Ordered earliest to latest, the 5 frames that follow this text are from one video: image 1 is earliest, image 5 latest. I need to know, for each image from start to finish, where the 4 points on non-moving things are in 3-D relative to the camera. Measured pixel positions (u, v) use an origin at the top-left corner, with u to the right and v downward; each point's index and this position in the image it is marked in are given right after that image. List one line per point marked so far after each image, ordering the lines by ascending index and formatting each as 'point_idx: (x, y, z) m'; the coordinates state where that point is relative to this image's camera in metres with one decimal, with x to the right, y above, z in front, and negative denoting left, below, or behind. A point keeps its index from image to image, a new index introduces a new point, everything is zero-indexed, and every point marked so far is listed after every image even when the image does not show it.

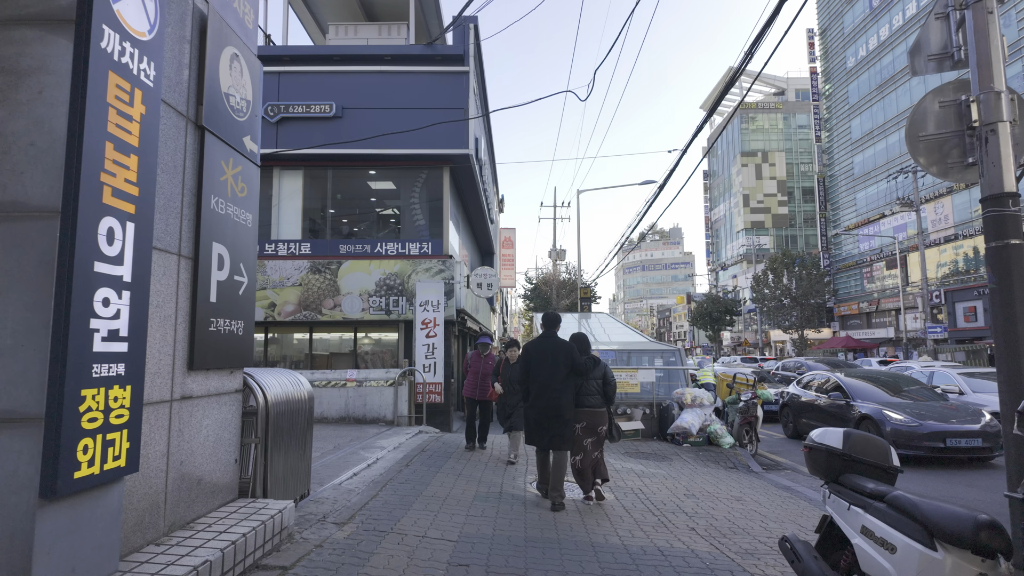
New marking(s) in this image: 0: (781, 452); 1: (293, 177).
0: (+5.4, -3.3, +11.6) m
1: (-5.4, +2.8, +14.4) m
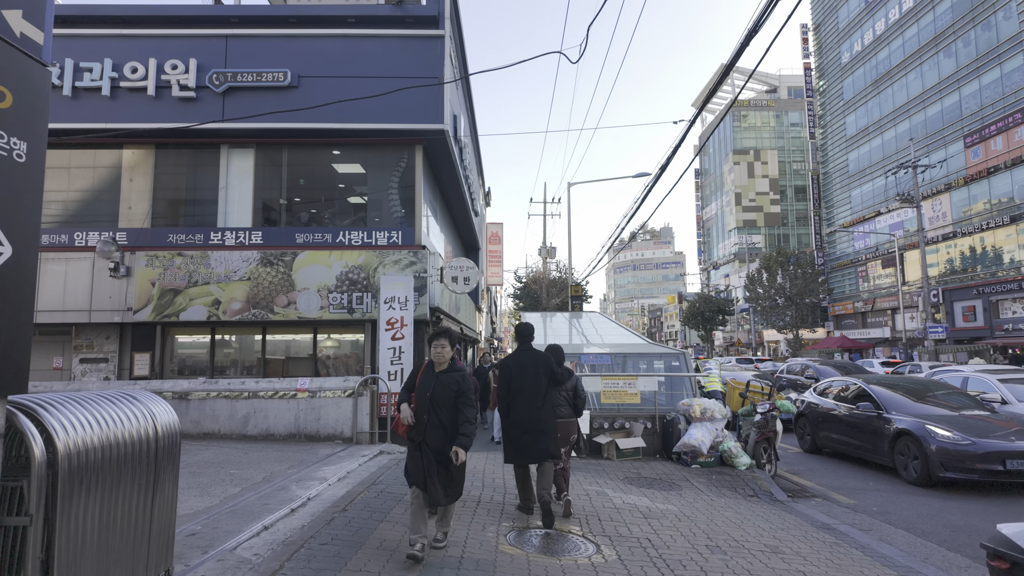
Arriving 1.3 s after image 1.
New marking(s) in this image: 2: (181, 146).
0: (+5.0, -3.2, +10.0) m
1: (-5.8, +2.9, +12.6) m
2: (-7.2, +3.1, +12.6) m
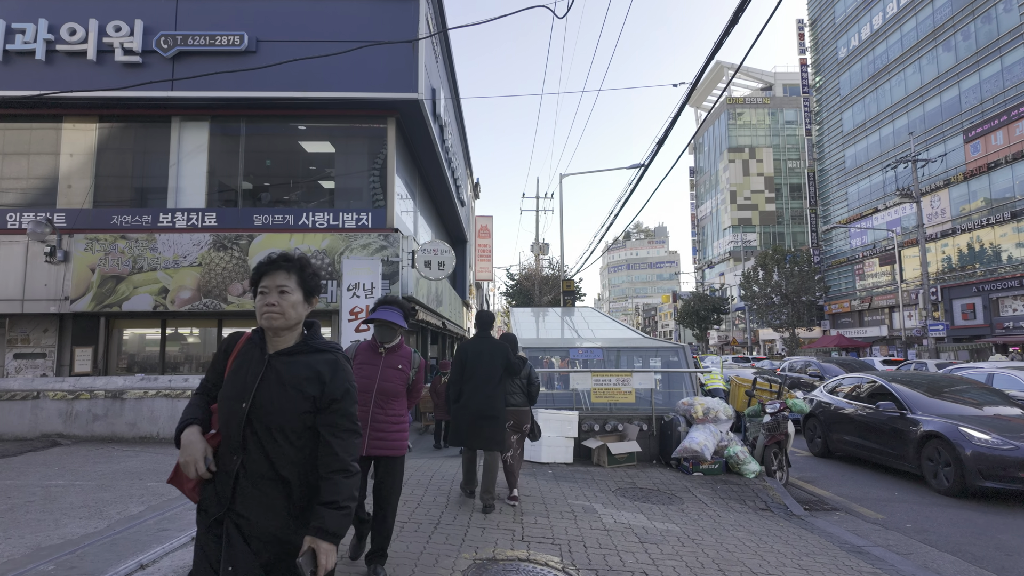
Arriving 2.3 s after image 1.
0: (+4.7, -2.9, +8.9) m
1: (-6.2, +3.1, +11.4) m
2: (-7.6, +3.4, +11.4) m
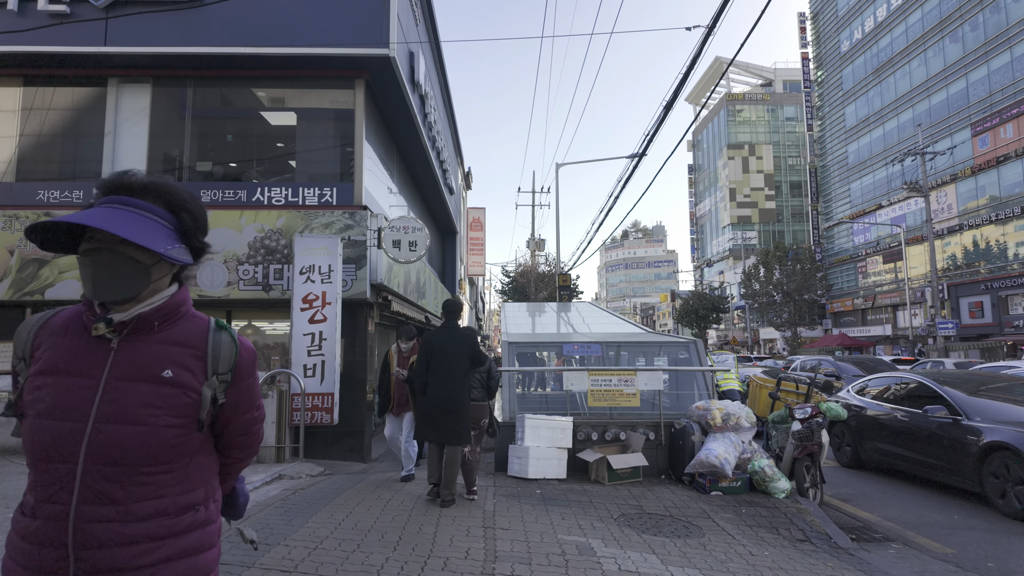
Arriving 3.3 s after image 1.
0: (+4.5, -2.7, +7.5) m
1: (-6.4, +3.4, +9.9) m
2: (-7.8, +3.6, +9.9) m
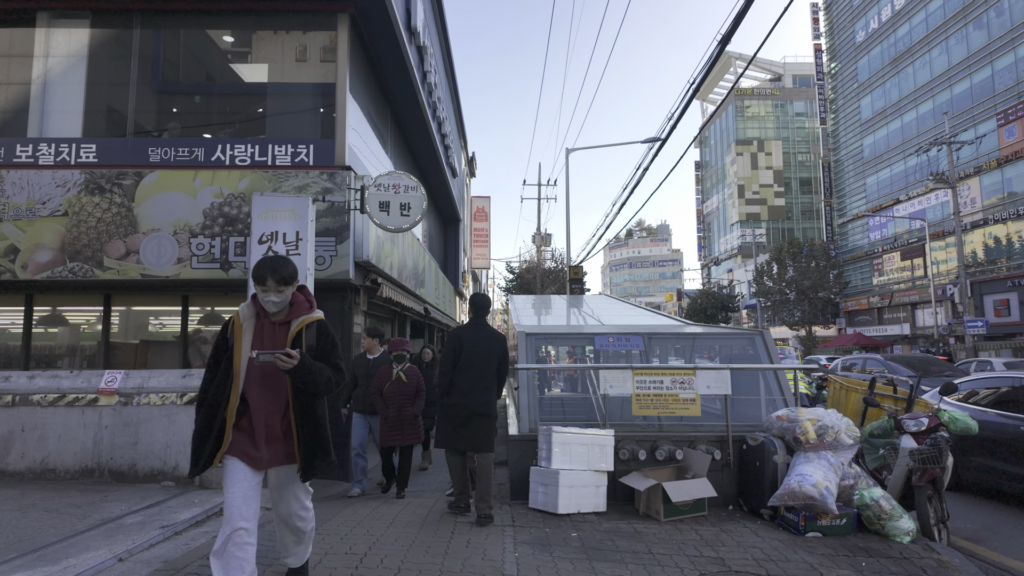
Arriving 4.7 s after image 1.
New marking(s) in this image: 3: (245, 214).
0: (+4.7, -2.5, +5.7) m
1: (-6.2, +3.7, +8.2) m
2: (-7.6, +3.9, +8.2) m
3: (-3.5, +1.0, +7.6) m
